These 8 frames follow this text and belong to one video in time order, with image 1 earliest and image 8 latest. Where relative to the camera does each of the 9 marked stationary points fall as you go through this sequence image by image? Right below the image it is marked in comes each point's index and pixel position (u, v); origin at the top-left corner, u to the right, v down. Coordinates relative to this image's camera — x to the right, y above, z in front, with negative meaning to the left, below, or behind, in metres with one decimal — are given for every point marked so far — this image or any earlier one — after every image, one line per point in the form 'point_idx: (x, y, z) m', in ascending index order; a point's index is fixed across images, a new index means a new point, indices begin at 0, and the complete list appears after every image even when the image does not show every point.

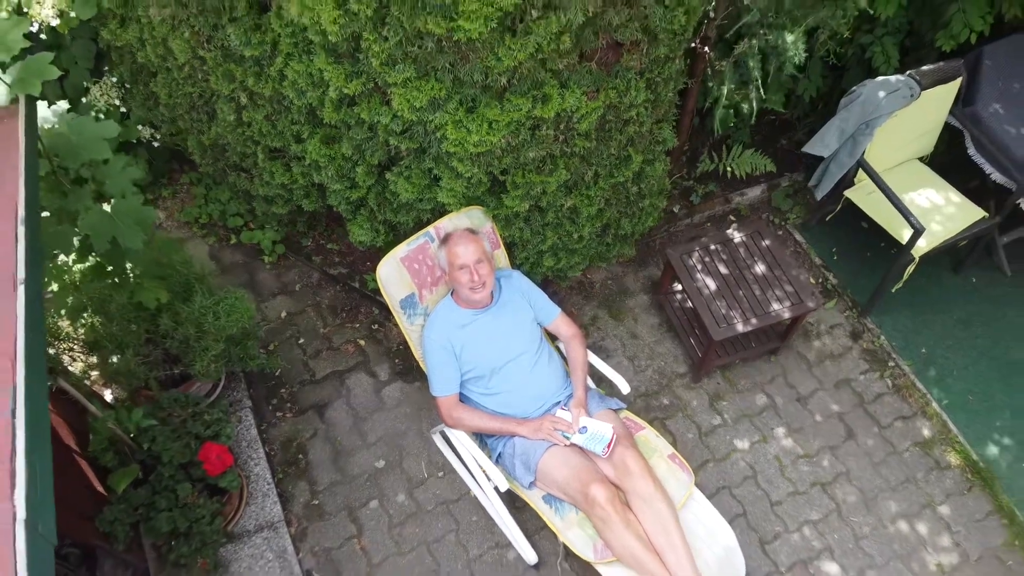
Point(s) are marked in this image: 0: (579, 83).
0: (+0.2, +0.6, +2.3) m
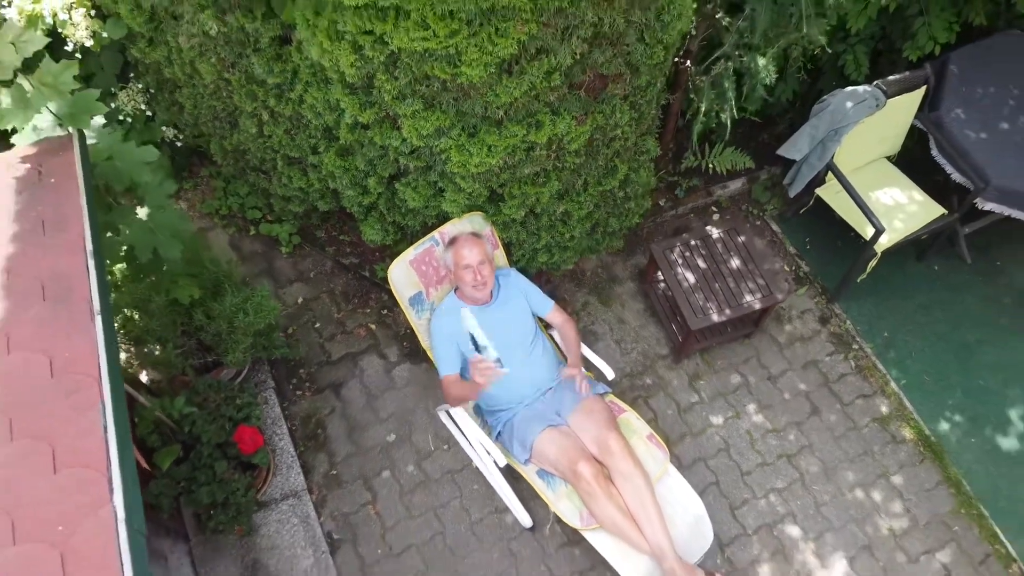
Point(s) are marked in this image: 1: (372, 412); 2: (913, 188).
0: (+0.2, +0.6, +2.6) m
1: (-0.6, -0.6, +3.5) m
2: (+1.8, +0.4, +3.5) m
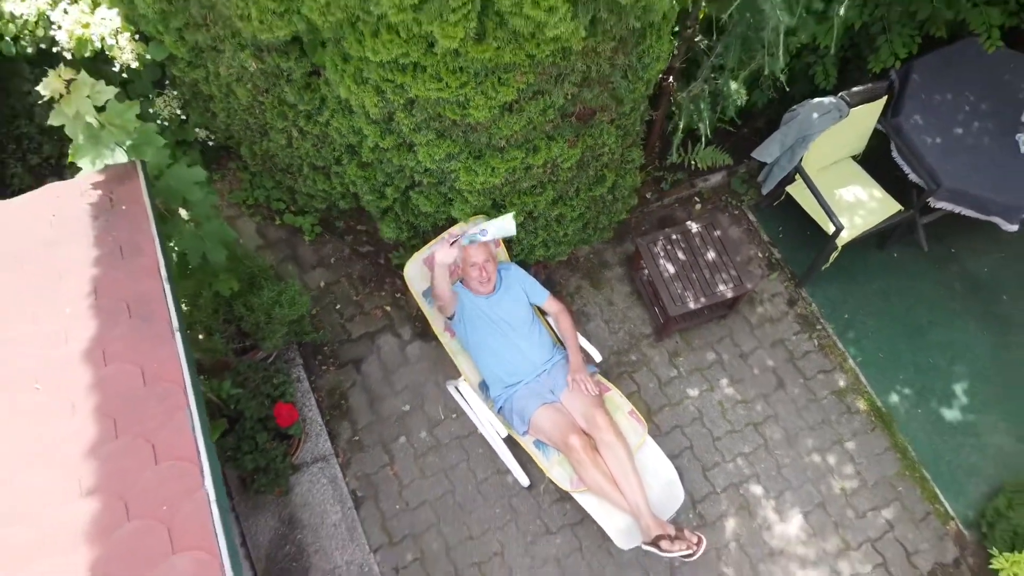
0: (+0.2, +0.6, +2.9) m
1: (-0.6, -0.5, +4.0) m
2: (+1.8, +0.5, +3.9) m
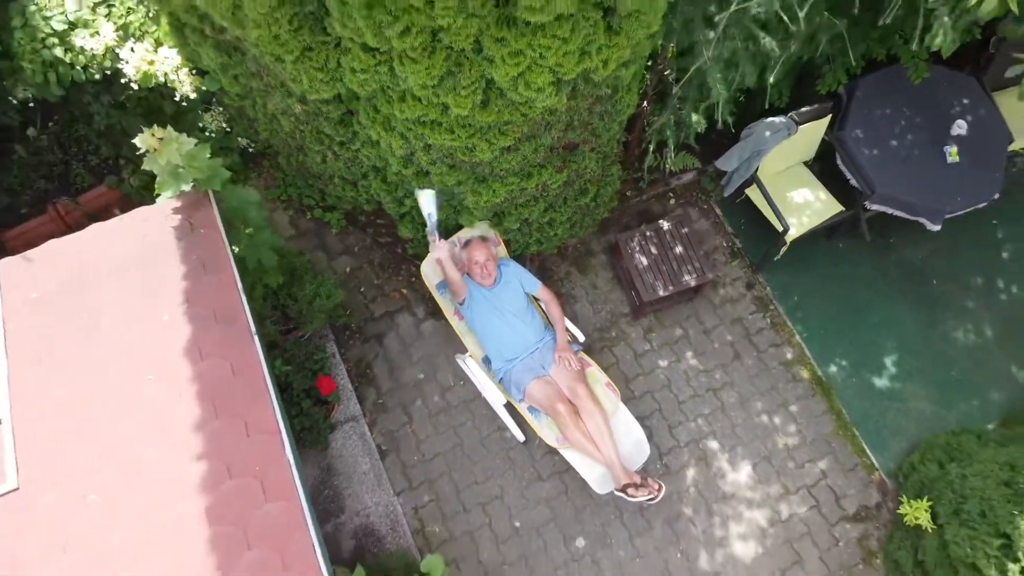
0: (+0.2, +0.6, +3.6) m
1: (-0.6, -0.4, +4.7) m
2: (+1.8, +0.6, +4.5) m
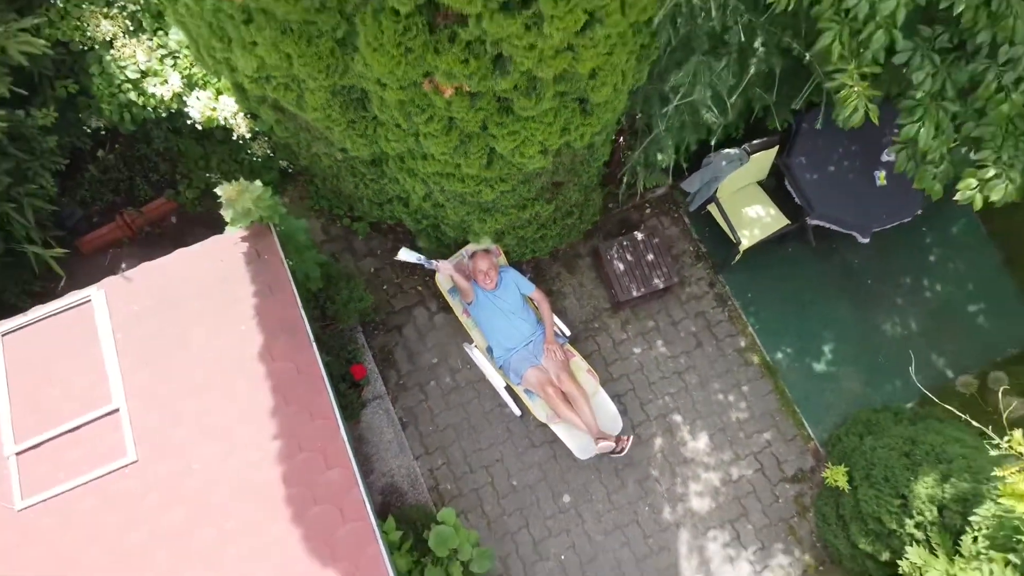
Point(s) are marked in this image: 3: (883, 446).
0: (+0.2, +0.5, +4.4) m
1: (-0.6, -0.4, +5.6) m
2: (+1.8, +0.6, +5.4) m
3: (+2.2, -1.0, +4.7) m
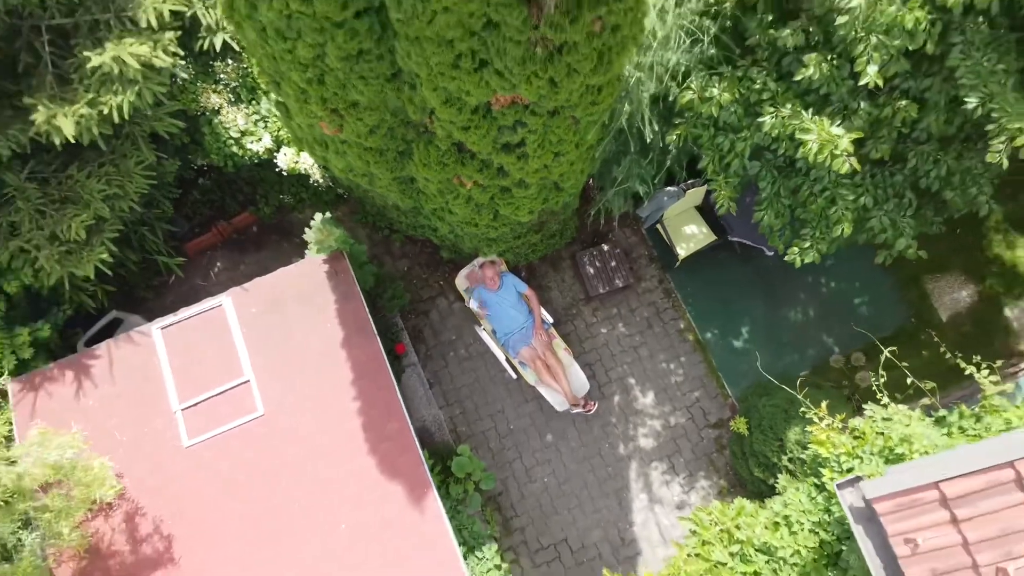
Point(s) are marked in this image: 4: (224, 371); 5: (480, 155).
0: (+0.2, +0.4, +6.3) m
1: (-0.7, -0.4, +7.5) m
2: (+1.8, +0.6, +7.2) m
3: (+2.2, -1.0, +6.7) m
4: (-2.2, -0.6, +5.8) m
5: (-0.2, +0.8, +4.8) m
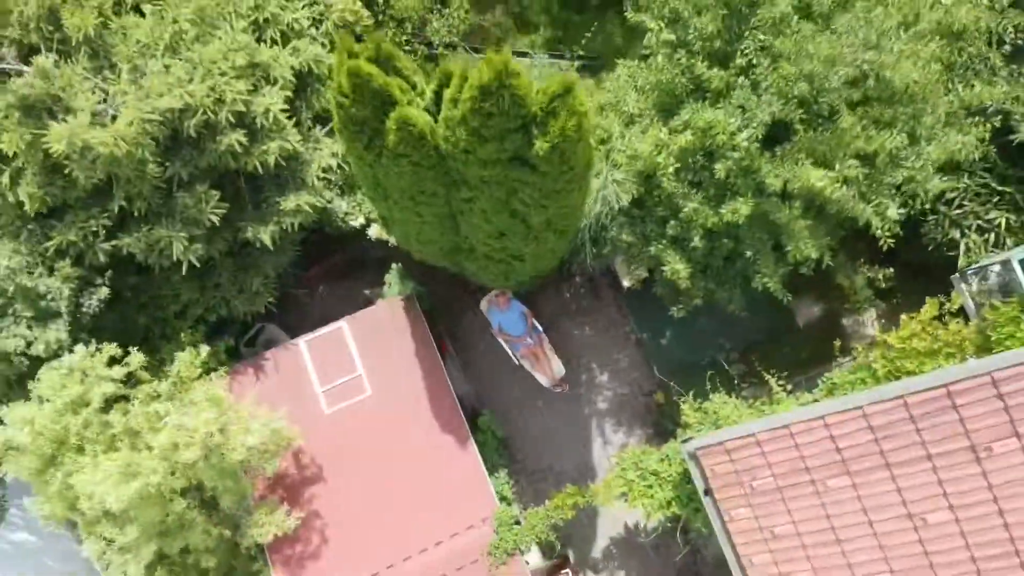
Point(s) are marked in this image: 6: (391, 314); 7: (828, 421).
0: (+0.2, +0.1, +10.2) m
1: (-0.6, -0.6, +11.5) m
2: (+1.8, +0.3, +11.1) m
3: (+2.3, -1.3, +10.8) m
4: (-2.1, -1.0, +9.9) m
5: (-0.1, +0.3, +8.7) m
6: (-1.5, -0.4, +10.0) m
7: (+2.9, -1.2, +7.2) m
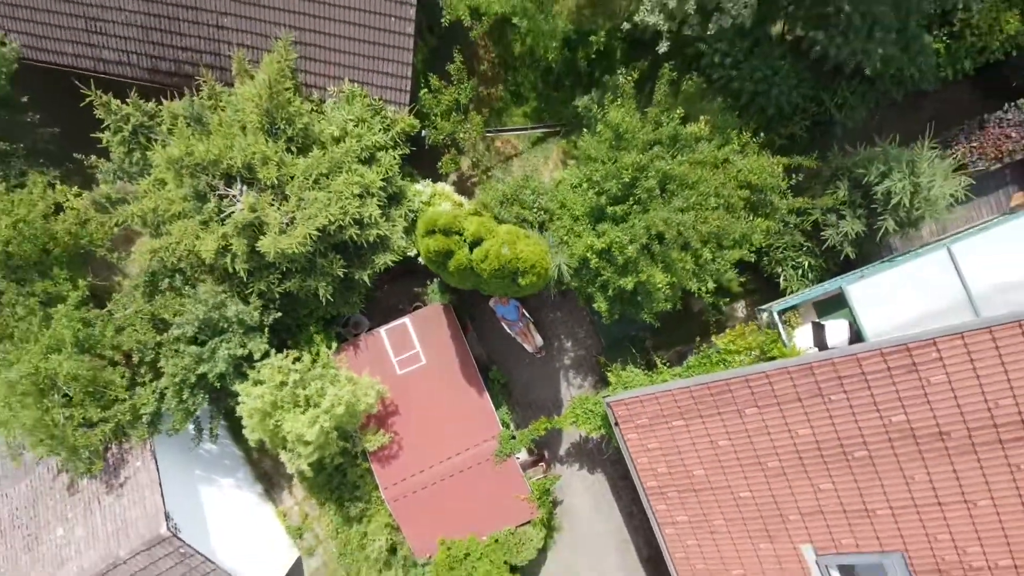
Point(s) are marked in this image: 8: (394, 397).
0: (+0.2, -0.1, +16.6) m
1: (-0.6, -0.6, +18.0) m
2: (+1.8, +0.2, +17.5) m
3: (+2.2, -1.5, +17.4) m
4: (-2.2, -1.3, +16.4) m
5: (-0.2, -0.1, +15.1) m
6: (-1.6, -0.6, +16.5) m
7: (+2.9, -1.8, +13.8) m
8: (-2.5, -2.3, +16.3) m
